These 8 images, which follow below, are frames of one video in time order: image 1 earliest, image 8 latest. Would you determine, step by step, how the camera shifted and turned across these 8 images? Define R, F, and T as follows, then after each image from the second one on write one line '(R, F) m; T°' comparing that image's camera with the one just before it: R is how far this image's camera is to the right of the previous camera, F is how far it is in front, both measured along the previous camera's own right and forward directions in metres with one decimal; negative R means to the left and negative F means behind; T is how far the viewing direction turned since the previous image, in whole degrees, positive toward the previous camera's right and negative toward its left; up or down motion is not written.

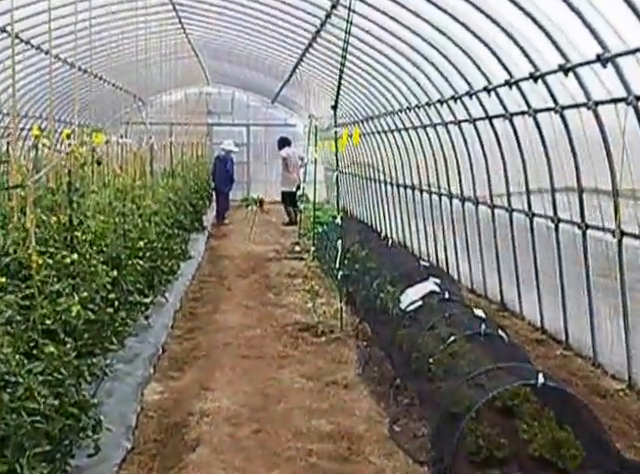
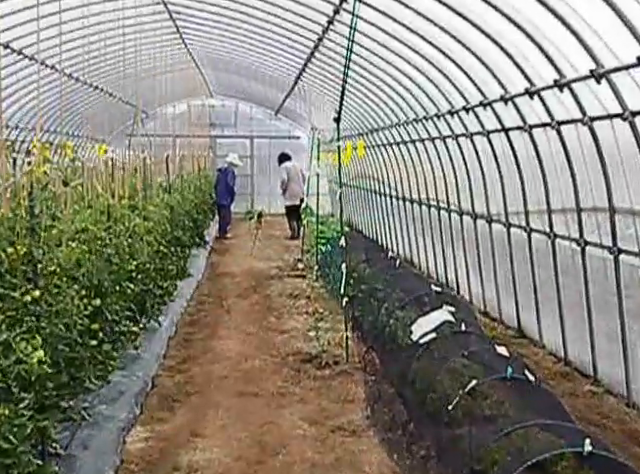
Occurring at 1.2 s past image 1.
(0.0, +0.6) m; 0°
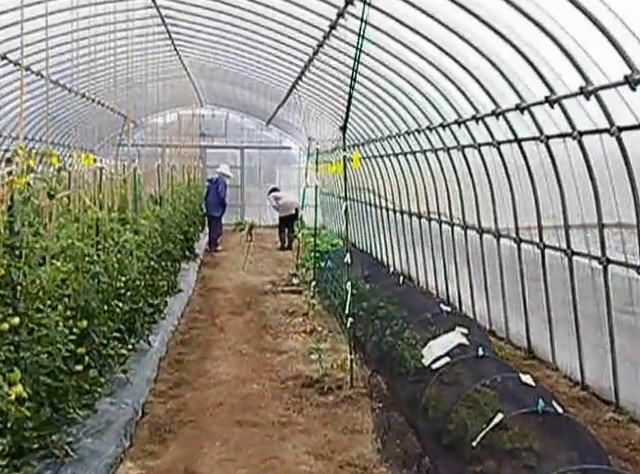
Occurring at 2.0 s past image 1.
(-0.1, +0.4) m; +1°
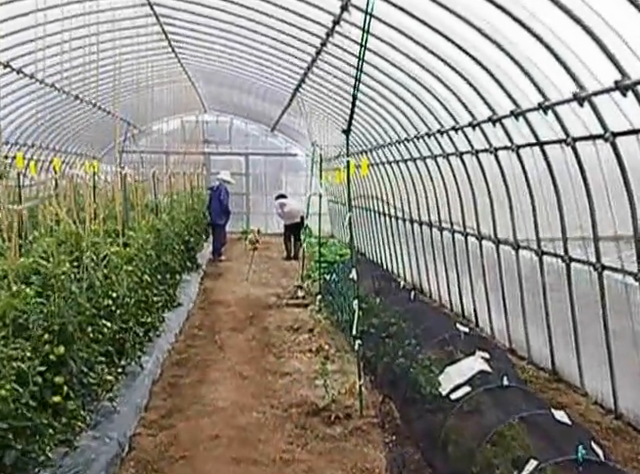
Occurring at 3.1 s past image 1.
(0.0, +0.6) m; -1°
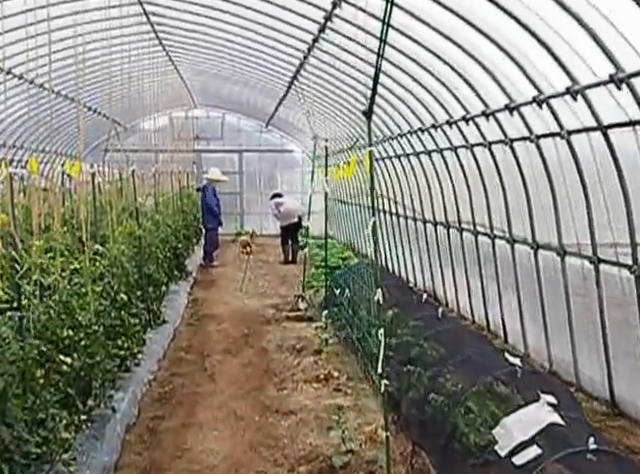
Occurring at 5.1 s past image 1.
(-0.1, +1.3) m; 0°
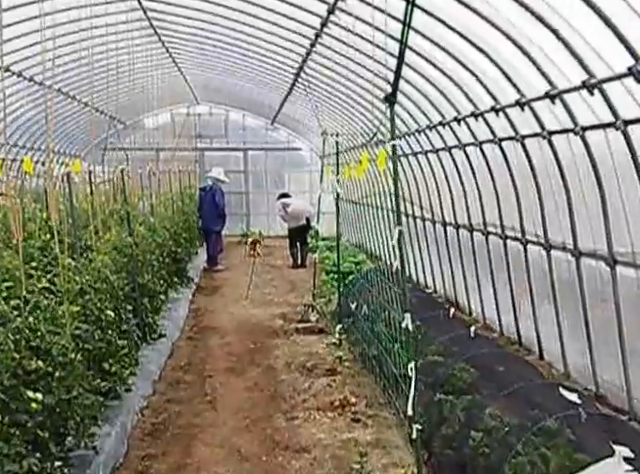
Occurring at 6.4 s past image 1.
(-0.1, +0.8) m; -1°
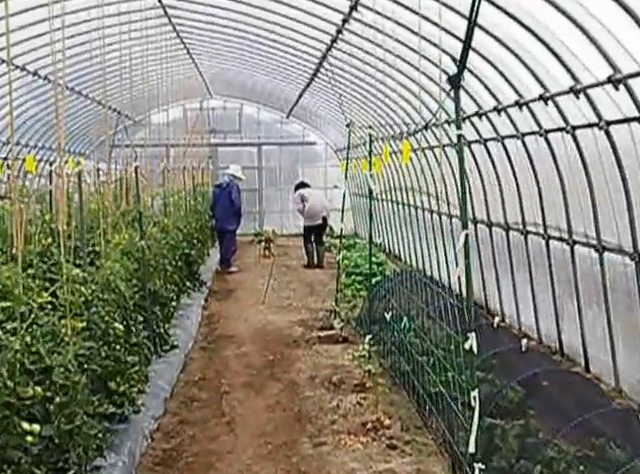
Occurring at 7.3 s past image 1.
(-0.1, +0.6) m; -1°
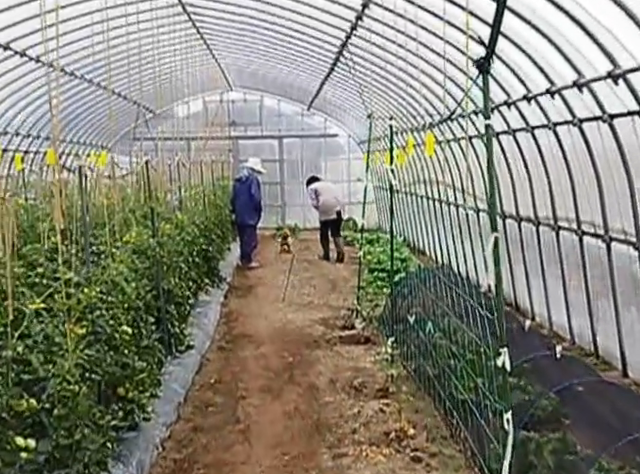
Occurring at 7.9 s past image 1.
(0.0, +0.3) m; -2°
